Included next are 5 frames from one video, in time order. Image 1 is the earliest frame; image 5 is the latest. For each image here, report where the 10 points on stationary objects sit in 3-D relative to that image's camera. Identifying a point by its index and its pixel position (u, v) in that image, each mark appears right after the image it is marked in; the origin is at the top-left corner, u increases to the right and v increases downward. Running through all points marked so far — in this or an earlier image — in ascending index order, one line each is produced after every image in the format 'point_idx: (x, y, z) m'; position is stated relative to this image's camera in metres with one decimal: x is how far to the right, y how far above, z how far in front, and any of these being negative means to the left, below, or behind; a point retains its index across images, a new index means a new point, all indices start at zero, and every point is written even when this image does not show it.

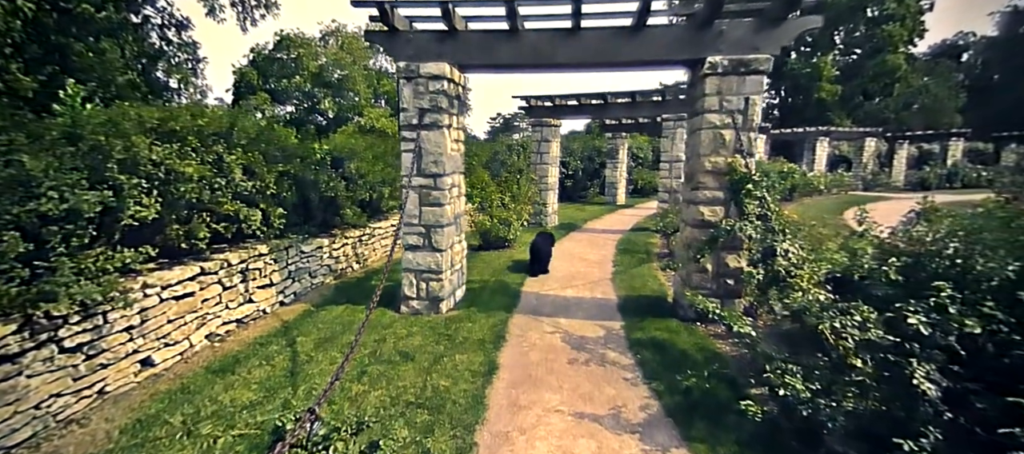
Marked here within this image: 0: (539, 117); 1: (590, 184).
0: (+0.7, +2.8, +12.0) m
1: (+3.3, +1.8, +19.6) m
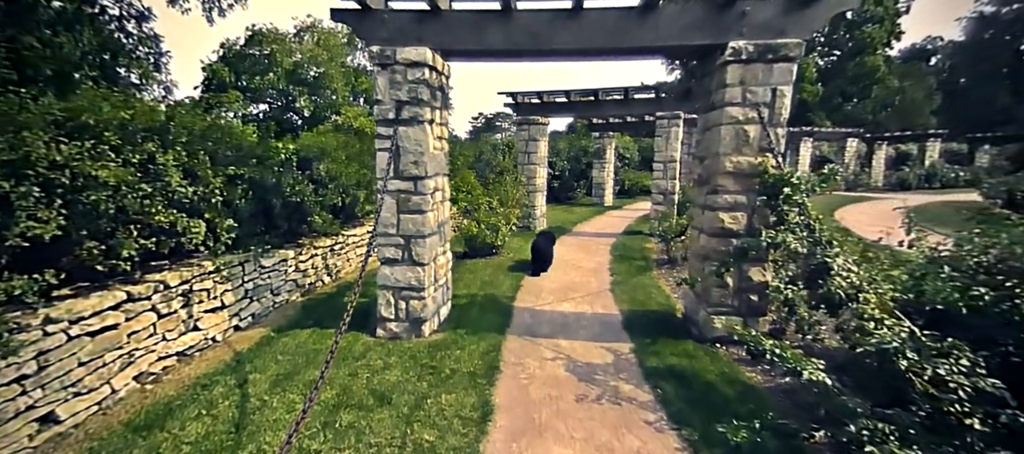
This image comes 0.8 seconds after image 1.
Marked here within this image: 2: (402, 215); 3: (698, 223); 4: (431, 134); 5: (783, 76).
0: (+0.4, +2.7, +11.4) m
1: (+2.6, +1.7, +19.1) m
2: (-1.1, +0.1, +4.5) m
3: (+1.8, 0.0, +4.7) m
4: (-0.8, +0.9, +4.6) m
5: (+2.2, +1.2, +3.9) m
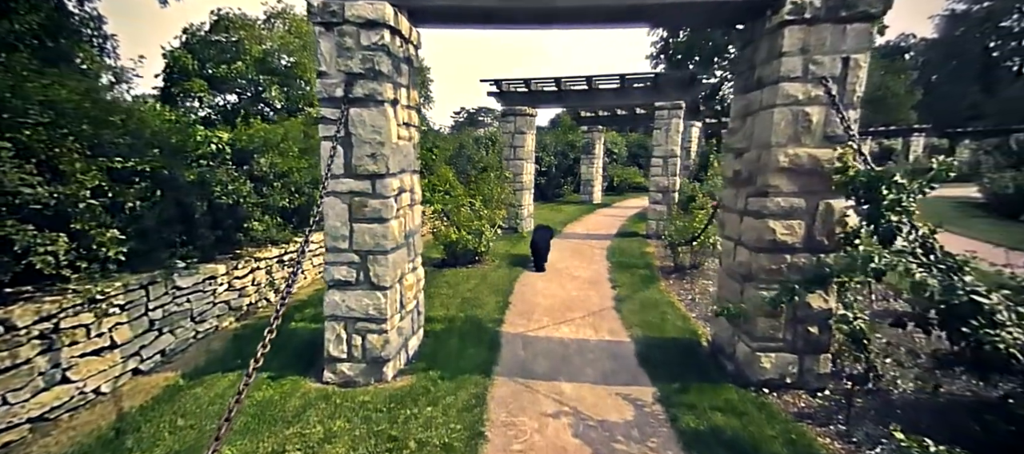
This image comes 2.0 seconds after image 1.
0: (0.0, +2.7, +10.4) m
1: (+2.0, +1.7, +18.1) m
2: (-1.1, 0.0, +3.5) m
3: (+1.7, 0.0, +3.7) m
4: (-0.9, +0.8, +3.5) m
5: (+2.2, +1.2, +2.9) m
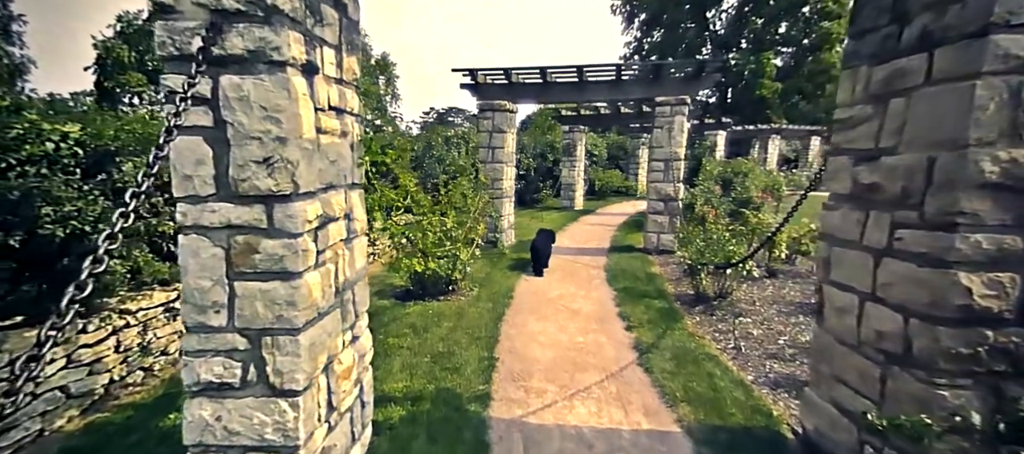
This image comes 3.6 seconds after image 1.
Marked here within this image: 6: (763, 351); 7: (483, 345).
0: (-0.4, +2.4, +8.9) m
1: (+1.1, +1.5, +16.8) m
2: (-1.1, -0.2, +2.0) m
3: (+1.7, -0.3, +2.4) m
4: (-0.9, +0.6, +2.0) m
5: (+2.2, +0.9, +1.7) m
6: (+2.2, -1.1, +4.1) m
7: (-0.3, -1.1, +4.3) m
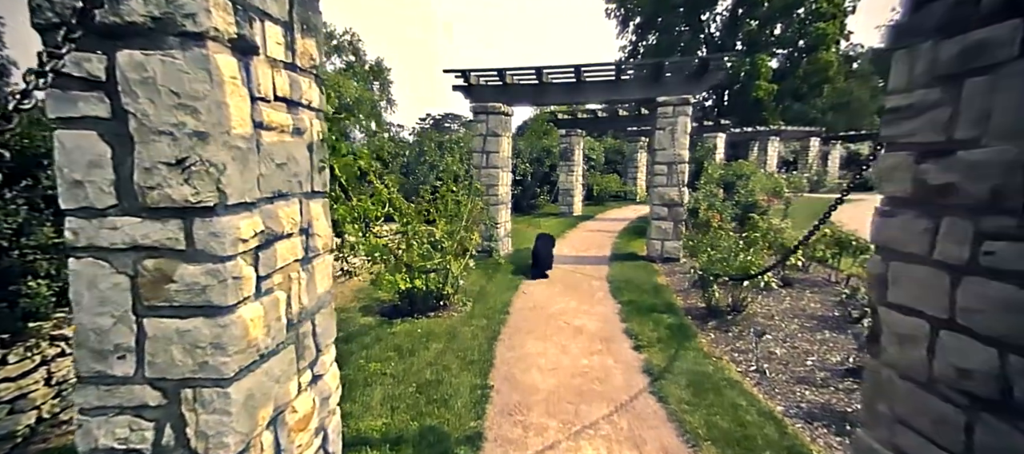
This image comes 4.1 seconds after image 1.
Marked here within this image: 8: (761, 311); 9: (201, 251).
0: (-0.5, +2.3, +8.5) m
1: (+0.9, +1.2, +16.4) m
2: (-1.2, -0.3, +1.5) m
3: (+1.7, -0.3, +2.0) m
4: (-0.9, +0.5, +1.6) m
5: (+2.2, +0.9, +1.2) m
6: (+2.1, -1.1, +3.6) m
7: (-0.3, -1.2, +3.8) m
8: (+2.7, -0.9, +5.1) m
9: (-1.0, -0.1, +1.5) m
